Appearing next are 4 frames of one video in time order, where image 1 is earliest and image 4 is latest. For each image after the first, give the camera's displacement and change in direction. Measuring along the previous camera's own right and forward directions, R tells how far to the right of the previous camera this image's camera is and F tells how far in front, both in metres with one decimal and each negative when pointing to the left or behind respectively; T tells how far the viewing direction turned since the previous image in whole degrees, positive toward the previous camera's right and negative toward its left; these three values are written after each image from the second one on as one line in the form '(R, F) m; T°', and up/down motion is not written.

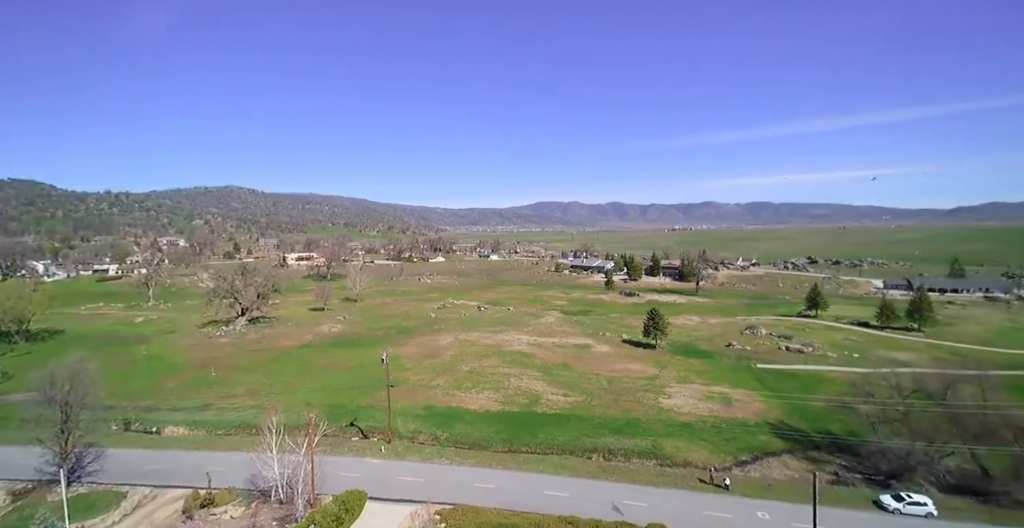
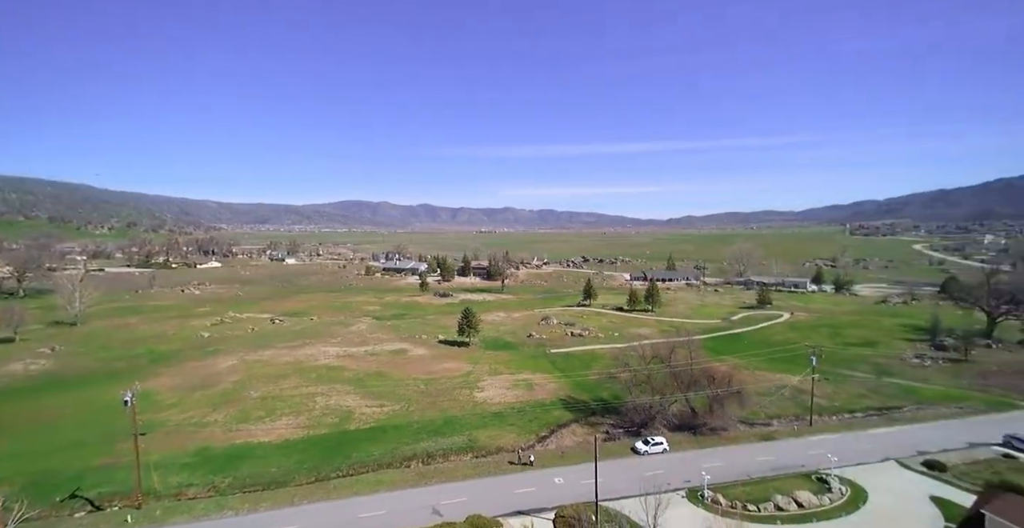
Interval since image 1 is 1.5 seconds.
(+0.1, +0.7) m; +19°
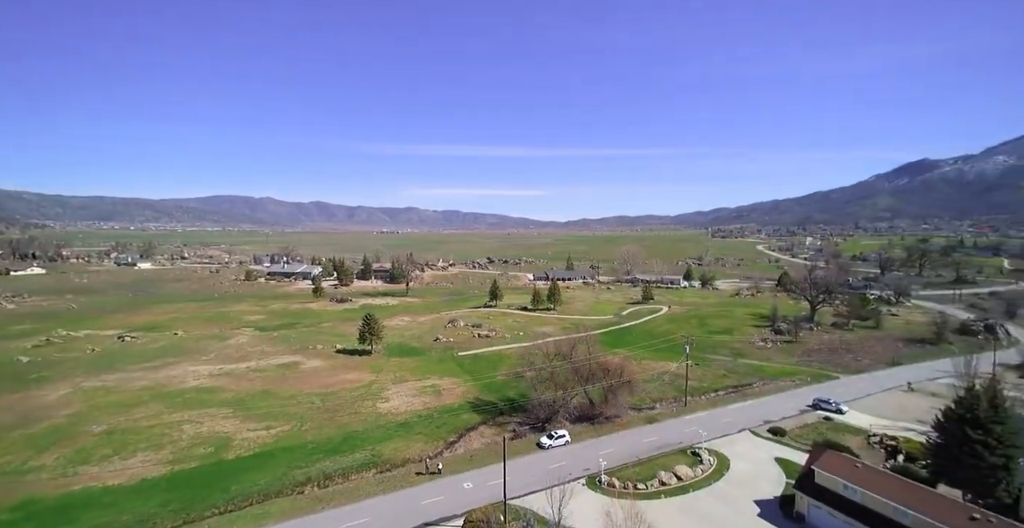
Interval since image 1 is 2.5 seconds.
(0.0, +1.1) m; +10°
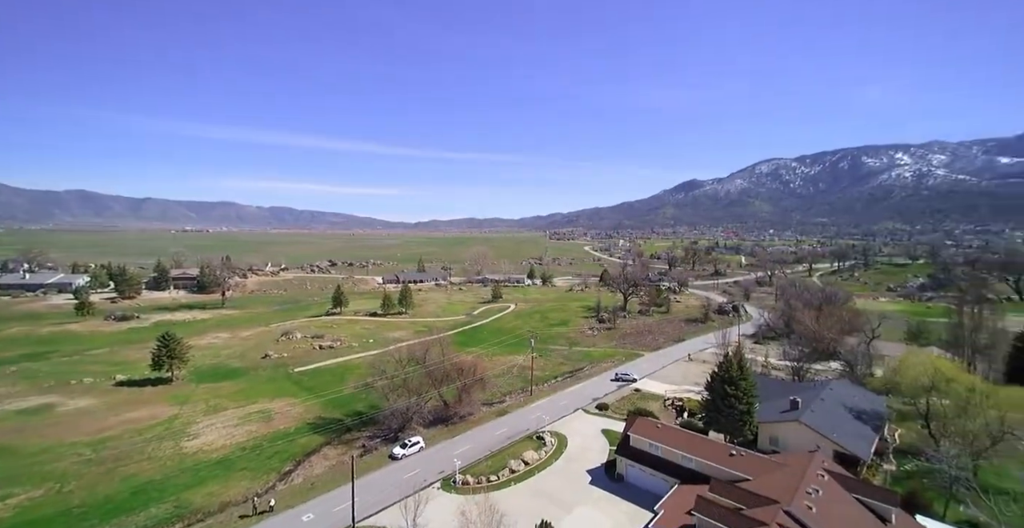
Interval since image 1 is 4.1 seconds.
(+0.4, +2.3) m; +16°
